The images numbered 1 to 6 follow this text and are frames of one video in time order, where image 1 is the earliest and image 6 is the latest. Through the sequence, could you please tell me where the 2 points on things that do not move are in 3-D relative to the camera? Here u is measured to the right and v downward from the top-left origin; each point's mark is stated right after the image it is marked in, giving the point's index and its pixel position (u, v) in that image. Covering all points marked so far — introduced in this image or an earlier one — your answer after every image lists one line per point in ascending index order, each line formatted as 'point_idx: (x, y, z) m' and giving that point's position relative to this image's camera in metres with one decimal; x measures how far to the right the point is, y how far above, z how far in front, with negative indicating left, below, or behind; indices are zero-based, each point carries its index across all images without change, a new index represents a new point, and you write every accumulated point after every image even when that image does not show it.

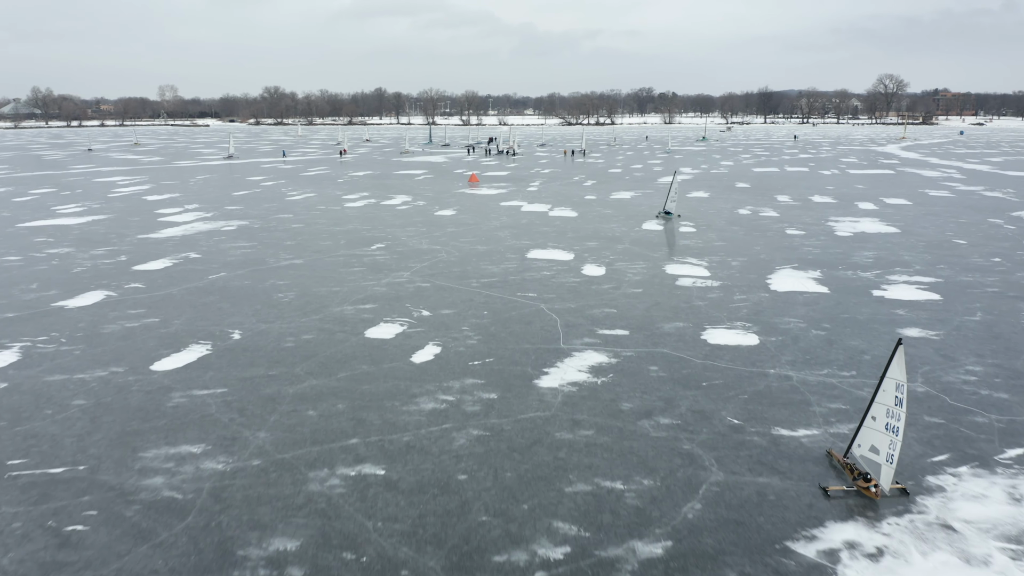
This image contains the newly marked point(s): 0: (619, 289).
0: (+2.2, 0.0, +18.5) m
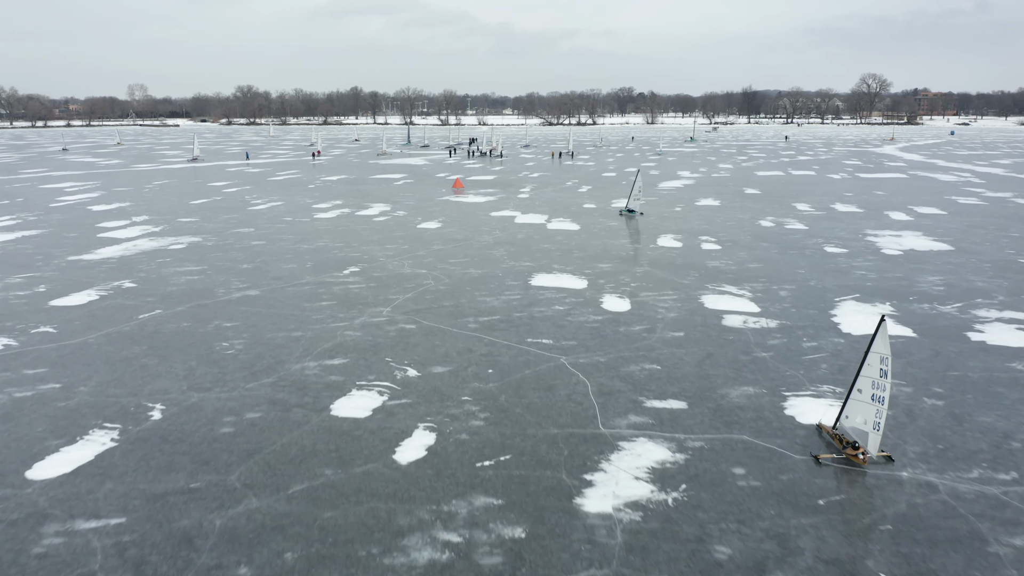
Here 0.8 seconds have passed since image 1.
0: (+2.4, -0.7, +14.8) m
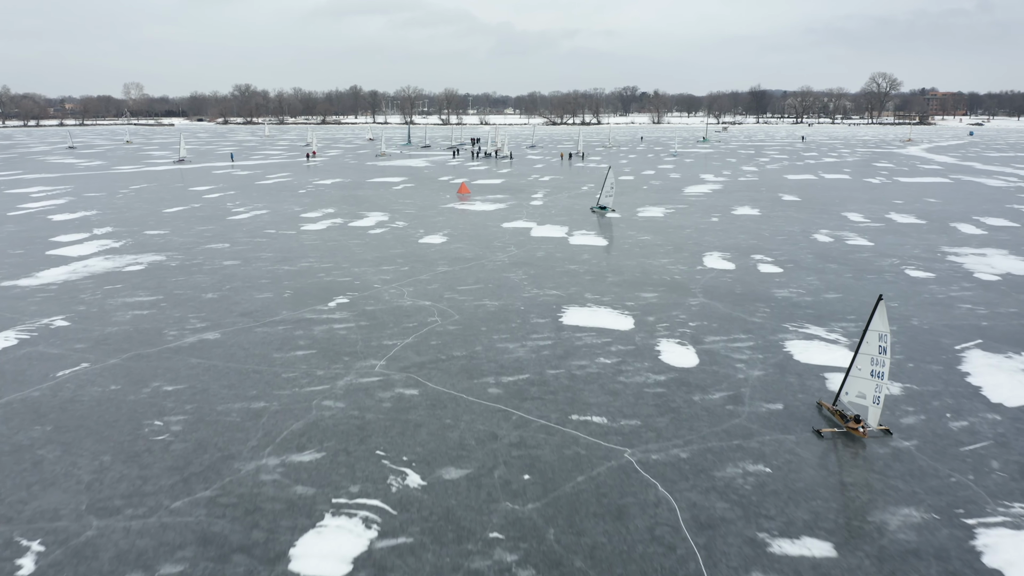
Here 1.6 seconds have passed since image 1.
0: (+2.8, -1.4, +10.9) m
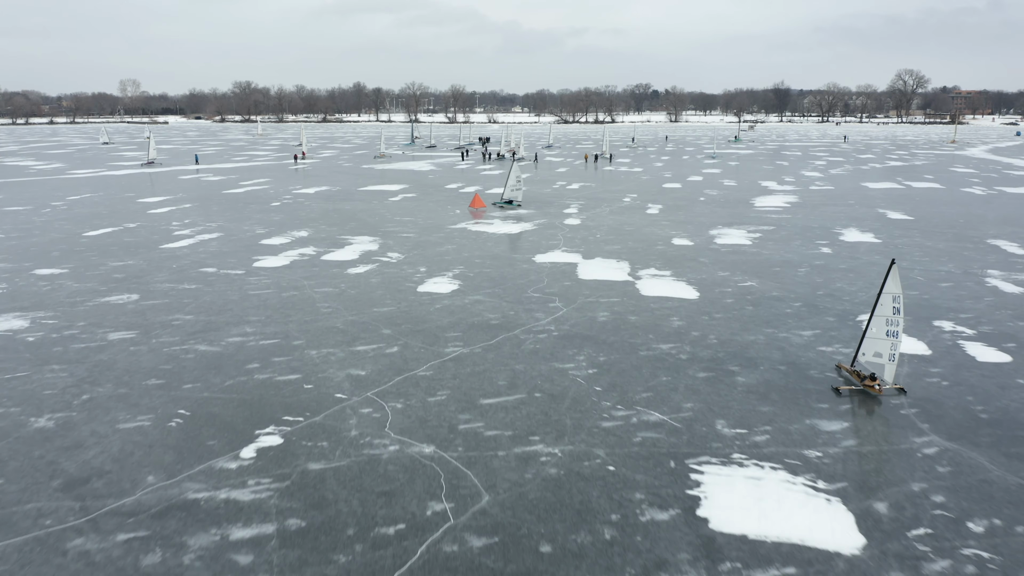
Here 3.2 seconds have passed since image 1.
0: (+3.5, -2.7, +3.2) m
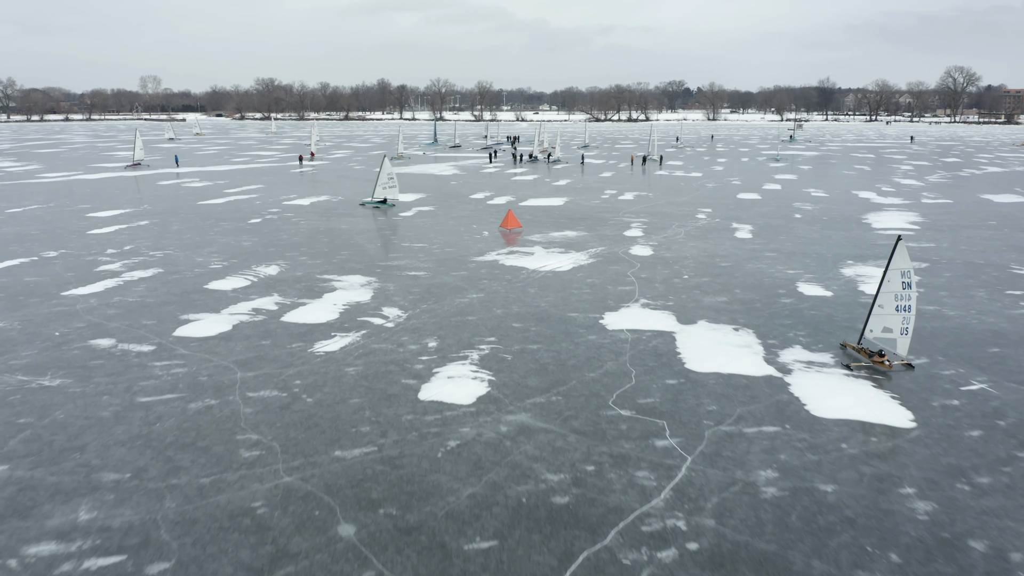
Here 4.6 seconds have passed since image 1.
0: (+3.8, -3.8, -3.6) m
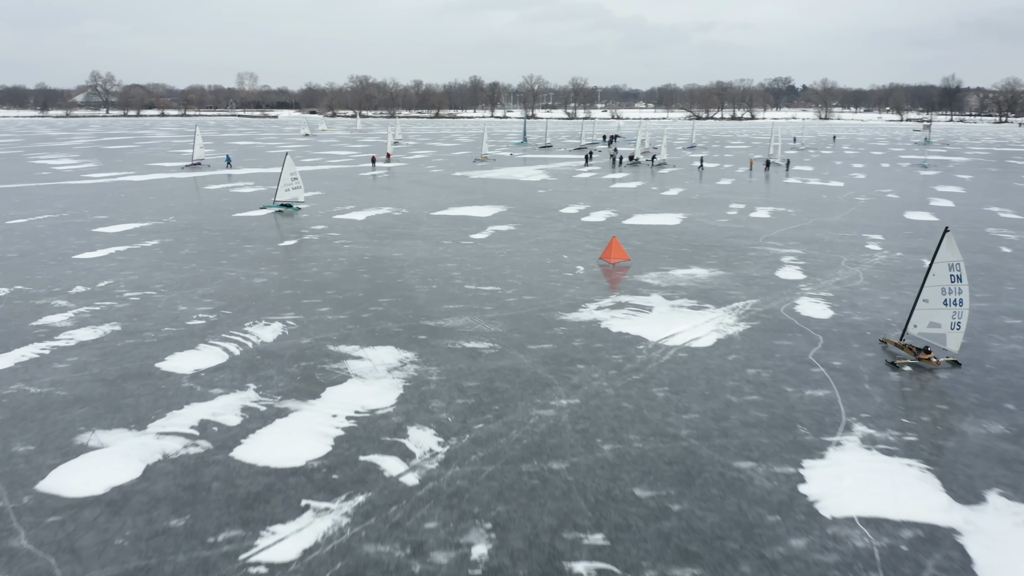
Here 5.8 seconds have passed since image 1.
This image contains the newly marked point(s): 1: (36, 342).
0: (+3.1, -4.9, -9.6) m
1: (-5.8, -0.6, +11.6) m
